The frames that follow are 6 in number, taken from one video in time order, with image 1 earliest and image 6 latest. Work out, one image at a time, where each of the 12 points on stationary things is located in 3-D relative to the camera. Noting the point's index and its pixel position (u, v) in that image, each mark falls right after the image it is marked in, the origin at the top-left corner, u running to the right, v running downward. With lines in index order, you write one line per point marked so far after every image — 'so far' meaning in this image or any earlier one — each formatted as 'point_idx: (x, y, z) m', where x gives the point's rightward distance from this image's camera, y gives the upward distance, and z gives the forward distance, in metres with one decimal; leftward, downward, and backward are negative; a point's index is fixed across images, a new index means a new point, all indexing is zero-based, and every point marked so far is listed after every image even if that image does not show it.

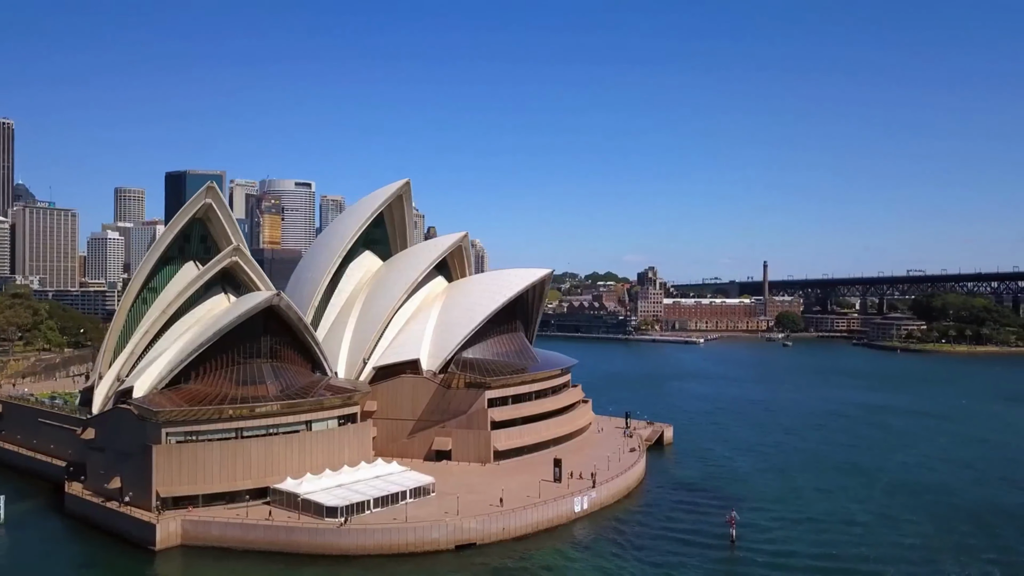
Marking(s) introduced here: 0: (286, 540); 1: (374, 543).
0: (-5.7, -6.5, +19.7) m
1: (-3.4, -6.6, +19.8) m
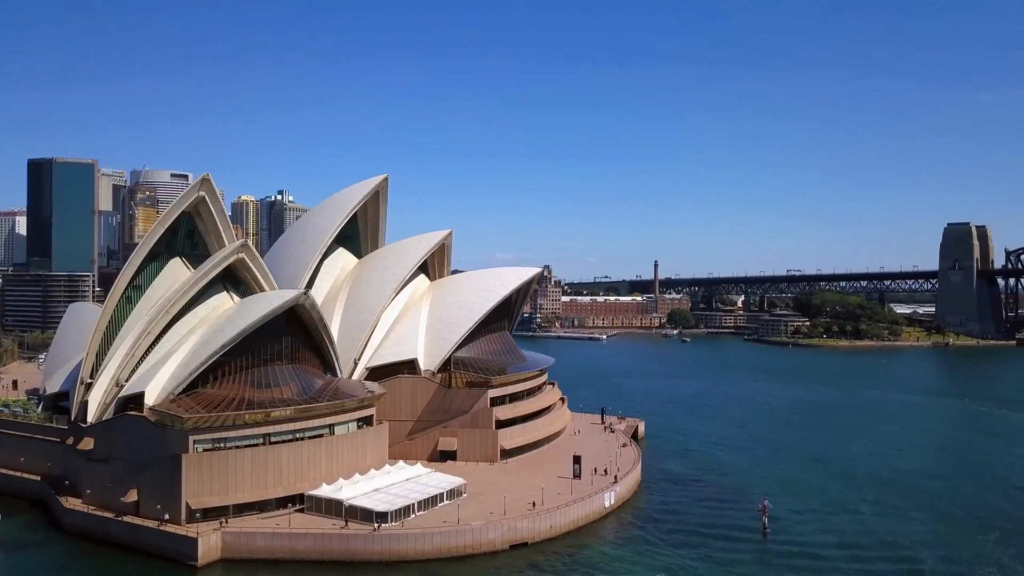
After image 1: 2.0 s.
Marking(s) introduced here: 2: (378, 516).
0: (-4.2, -6.4, +19.1) m
1: (-1.9, -6.5, +19.4) m
2: (-3.4, -5.9, +19.9) m
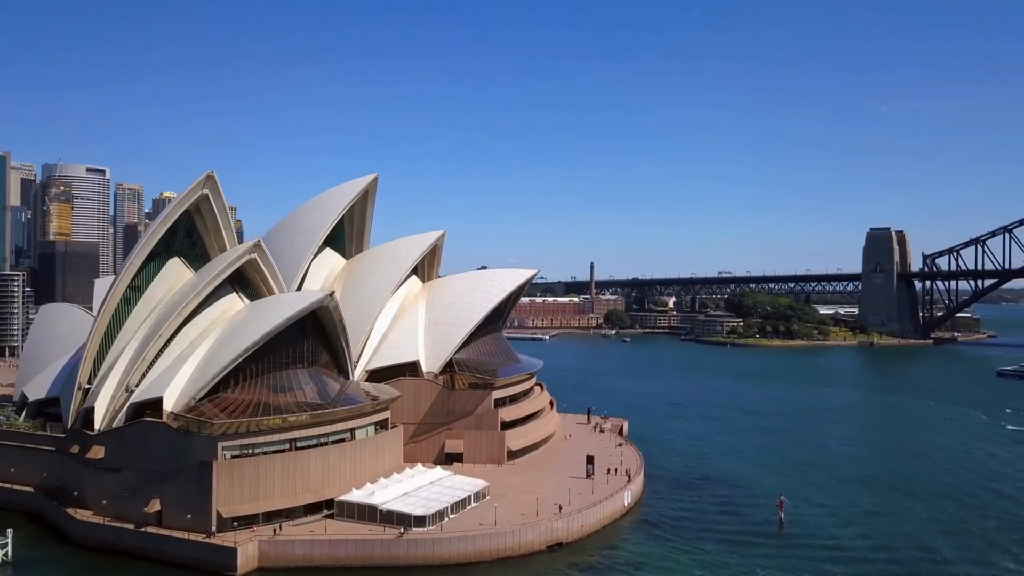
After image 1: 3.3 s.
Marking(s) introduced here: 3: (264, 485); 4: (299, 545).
0: (-3.2, -6.5, +18.8) m
1: (-0.9, -6.6, +19.4) m
2: (-2.4, -5.9, +19.7) m
3: (-6.4, -5.1, +19.9) m
4: (-5.1, -6.2, +18.6) m
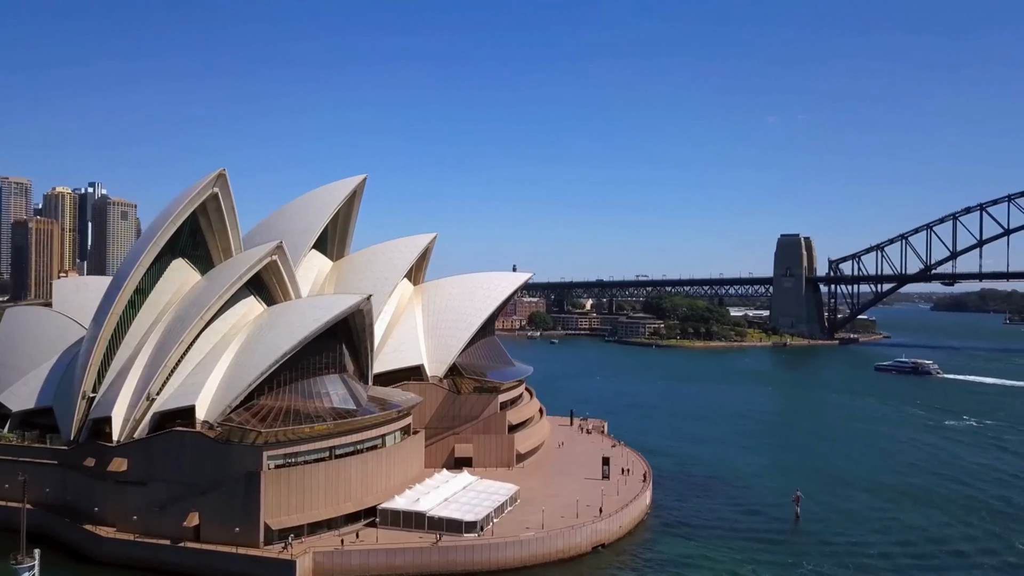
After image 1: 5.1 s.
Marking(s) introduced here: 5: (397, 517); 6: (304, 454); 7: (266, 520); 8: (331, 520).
0: (-1.8, -6.6, +18.6) m
1: (+0.4, -6.7, +19.4) m
2: (-1.1, -6.0, +19.6) m
3: (-5.1, -5.2, +19.3) m
4: (-3.7, -6.3, +18.2) m
5: (-3.0, -5.9, +20.0) m
6: (-5.3, -4.2, +19.7) m
7: (-5.9, -5.5, +18.5) m
8: (-4.6, -5.9, +19.7) m
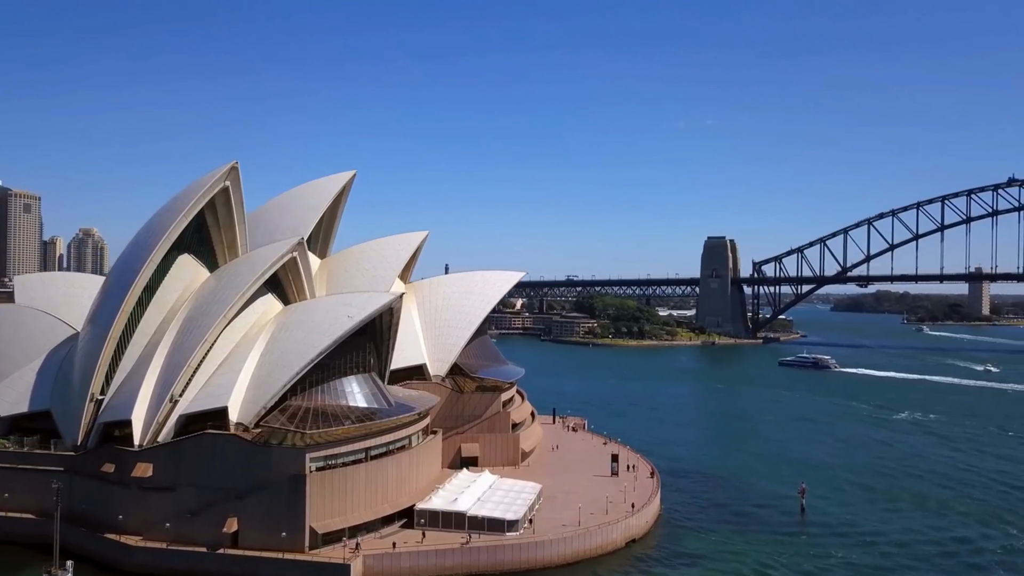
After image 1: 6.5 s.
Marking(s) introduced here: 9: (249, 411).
0: (-0.6, -6.6, +18.5) m
1: (+1.5, -6.7, +19.6) m
2: (-0.1, -6.0, +19.6) m
3: (-4.0, -5.1, +18.9) m
4: (-2.5, -6.3, +17.9) m
5: (-2.0, -5.9, +19.8) m
6: (-4.2, -4.2, +19.3) m
7: (-4.7, -5.5, +18.0) m
8: (-3.6, -5.9, +19.3) m
9: (-6.7, -3.0, +19.4) m
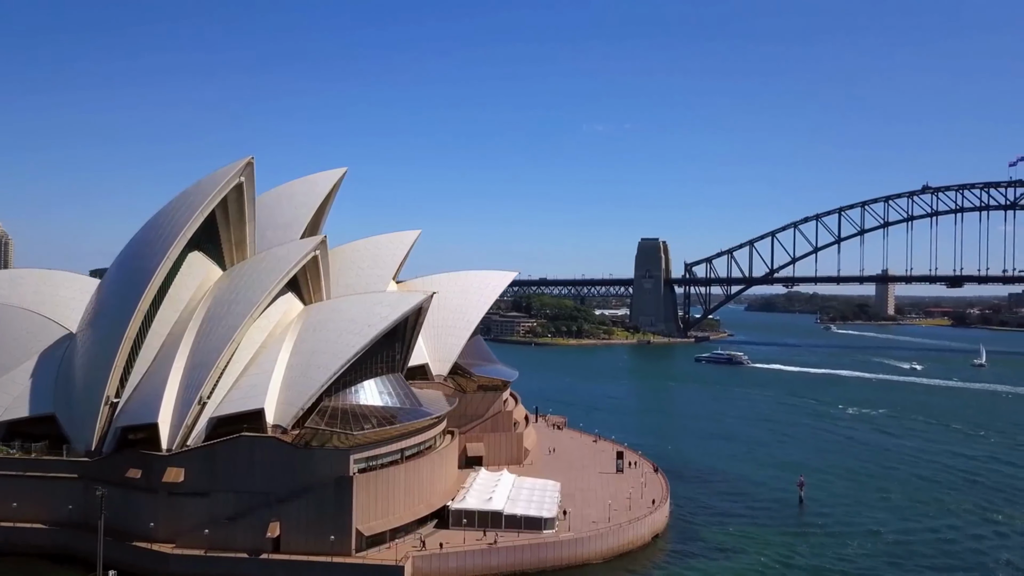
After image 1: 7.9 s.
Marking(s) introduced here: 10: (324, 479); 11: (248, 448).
0: (+0.4, -6.6, +18.7) m
1: (+2.4, -6.7, +20.0) m
2: (+0.8, -6.0, +19.8) m
3: (-3.0, -5.1, +18.8) m
4: (-1.4, -6.3, +18.0) m
5: (-1.1, -5.9, +19.9) m
6: (-3.3, -4.2, +19.1) m
7: (-3.6, -5.5, +17.8) m
8: (-2.6, -5.9, +19.2) m
9: (-5.7, -3.0, +19.0) m
10: (-4.4, -4.4, +17.9) m
11: (-6.2, -3.7, +18.1) m
